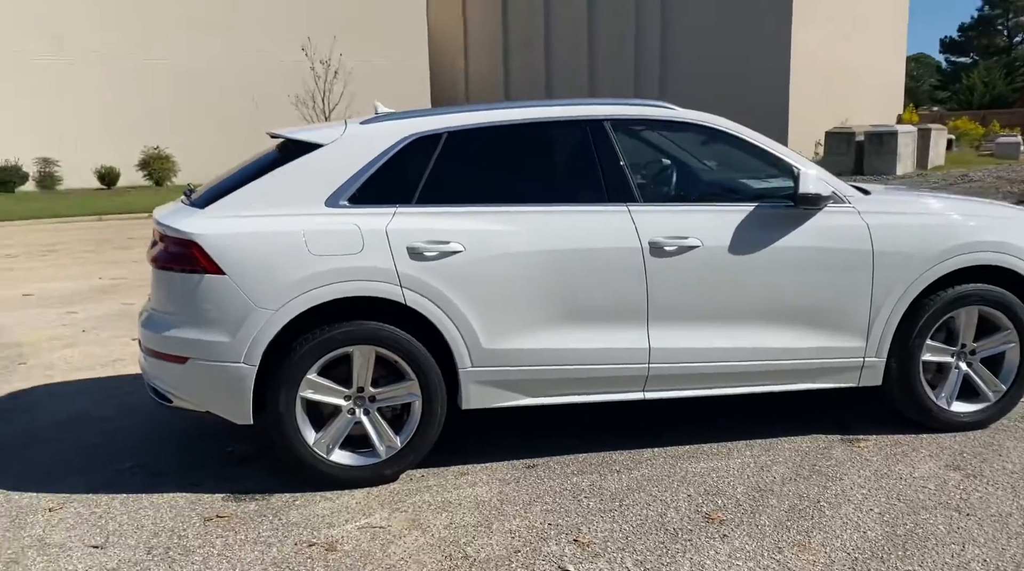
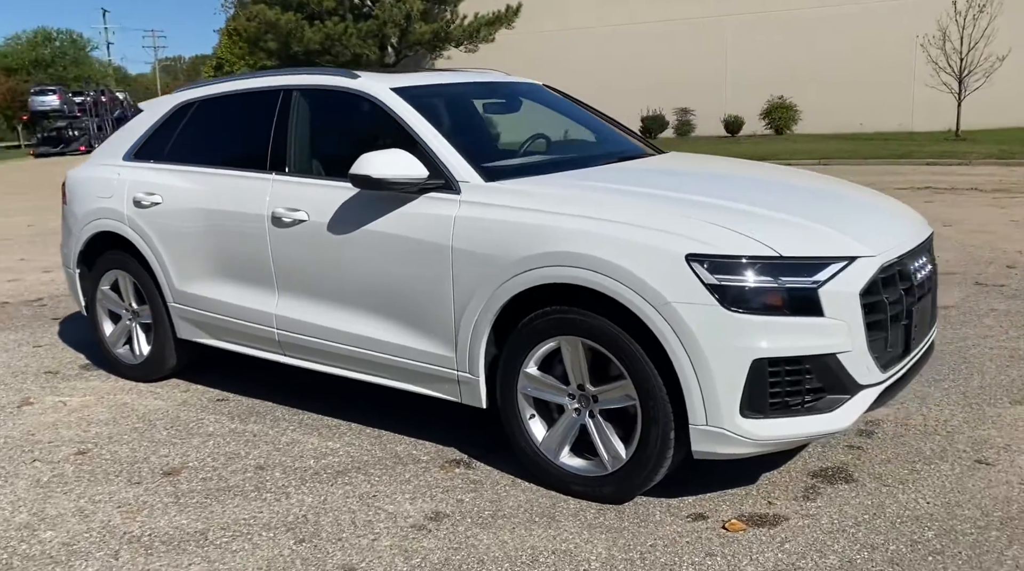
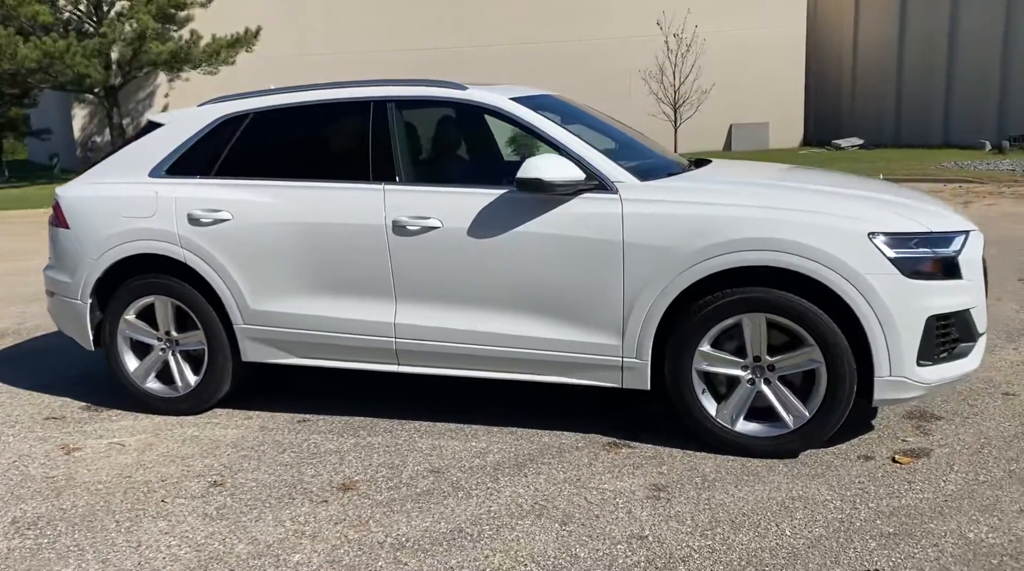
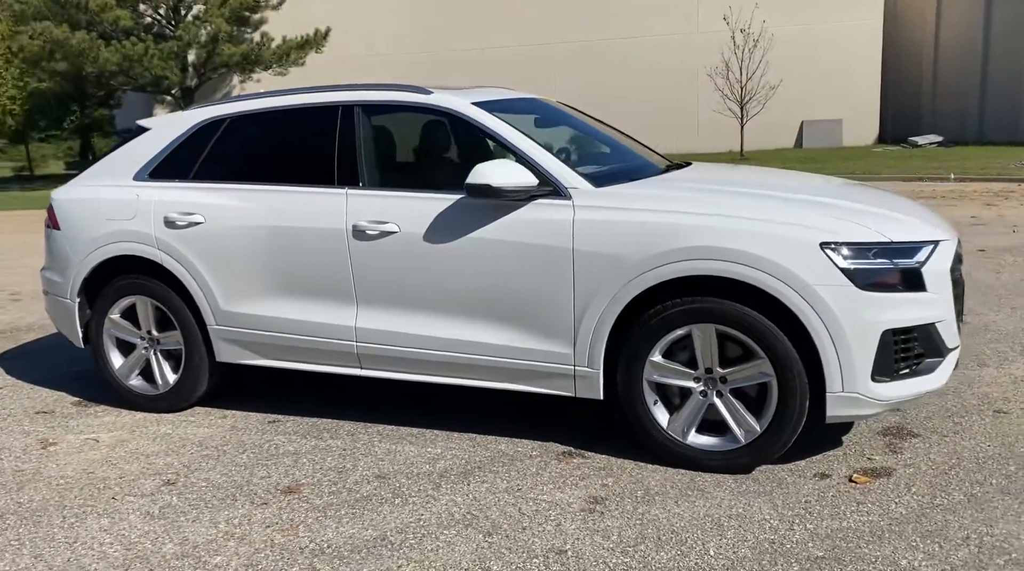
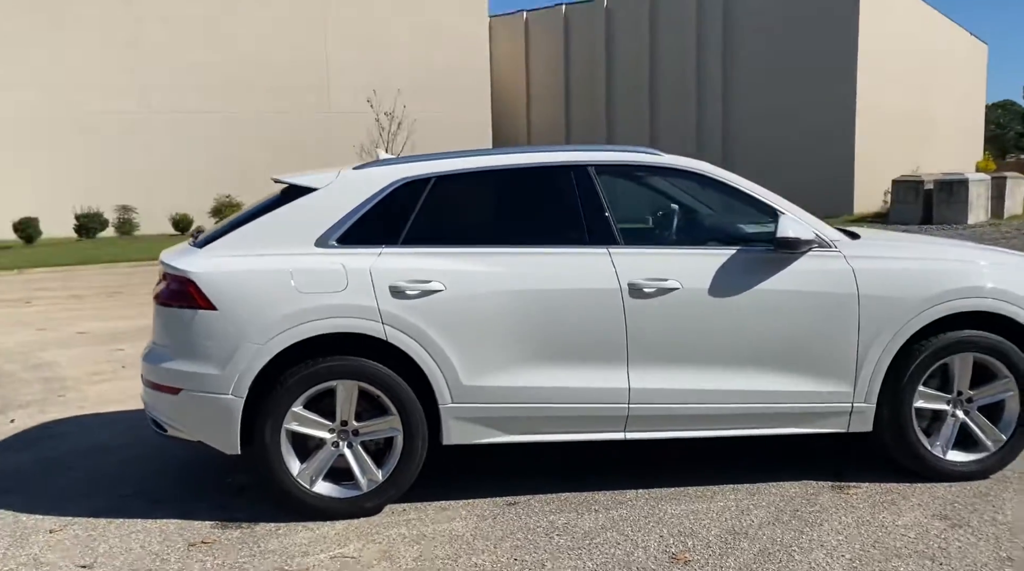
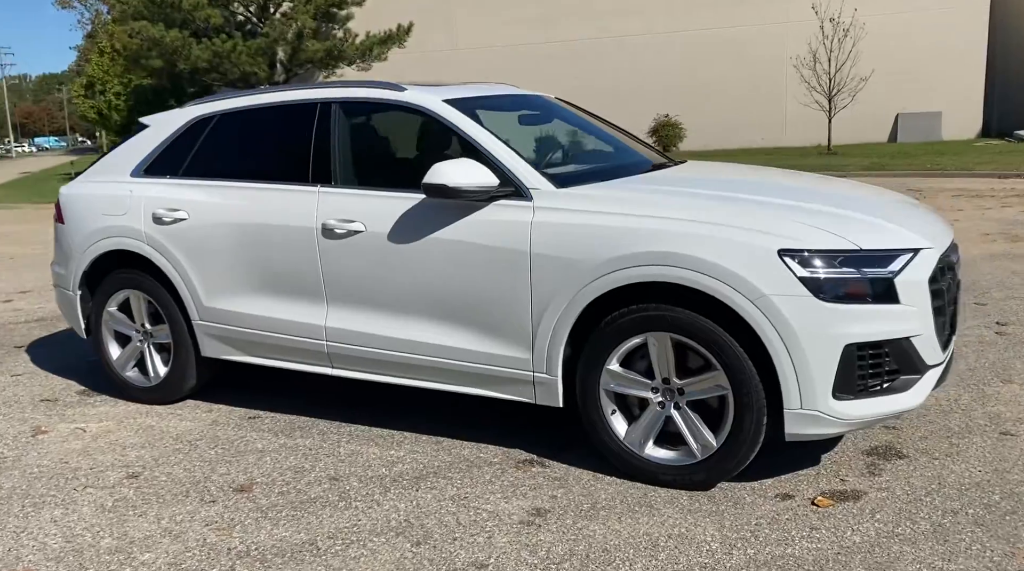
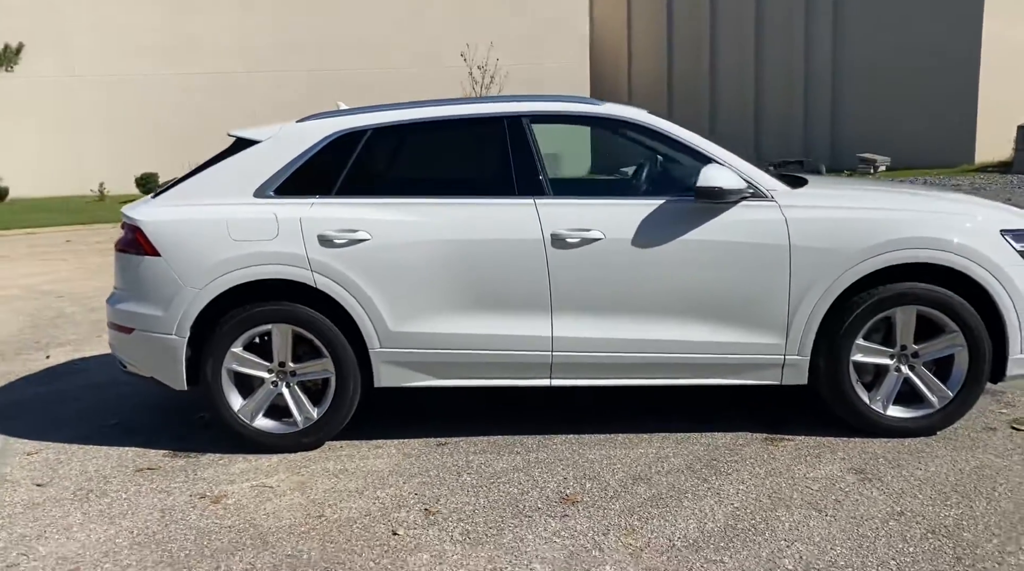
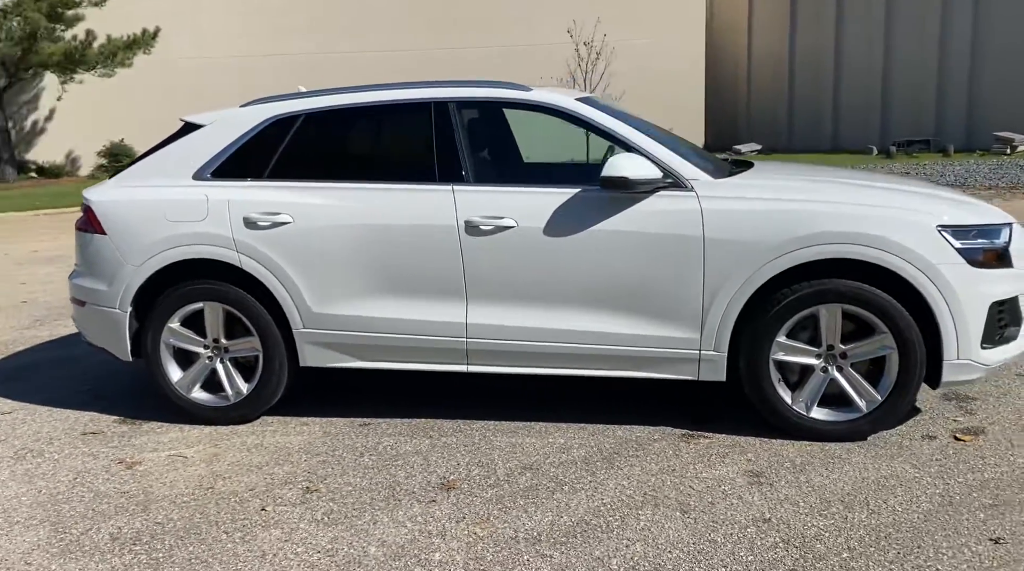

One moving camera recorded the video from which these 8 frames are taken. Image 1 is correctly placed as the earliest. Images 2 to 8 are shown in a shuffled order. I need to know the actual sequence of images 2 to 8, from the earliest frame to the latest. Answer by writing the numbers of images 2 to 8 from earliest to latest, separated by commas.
5, 7, 8, 3, 4, 6, 2
